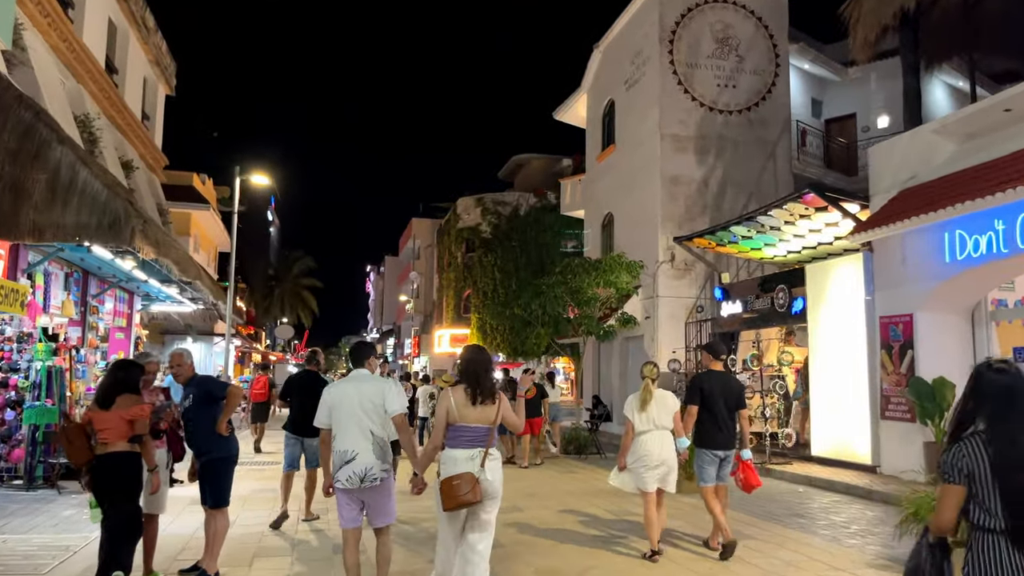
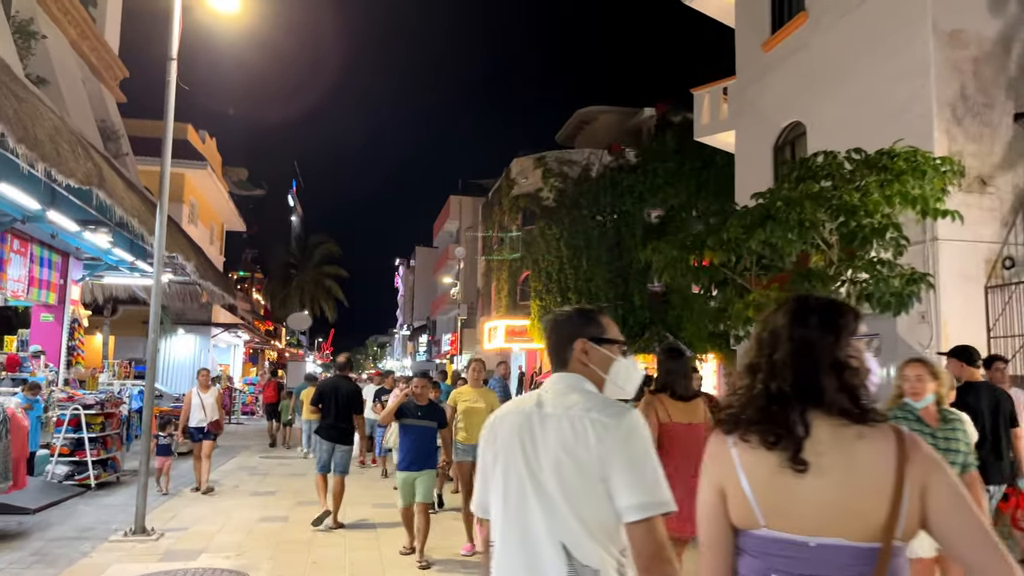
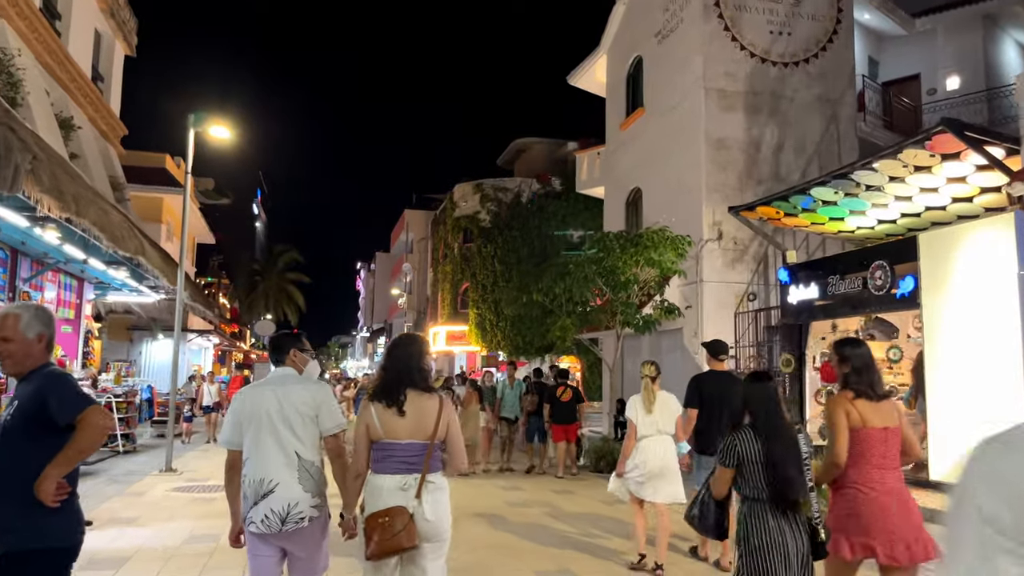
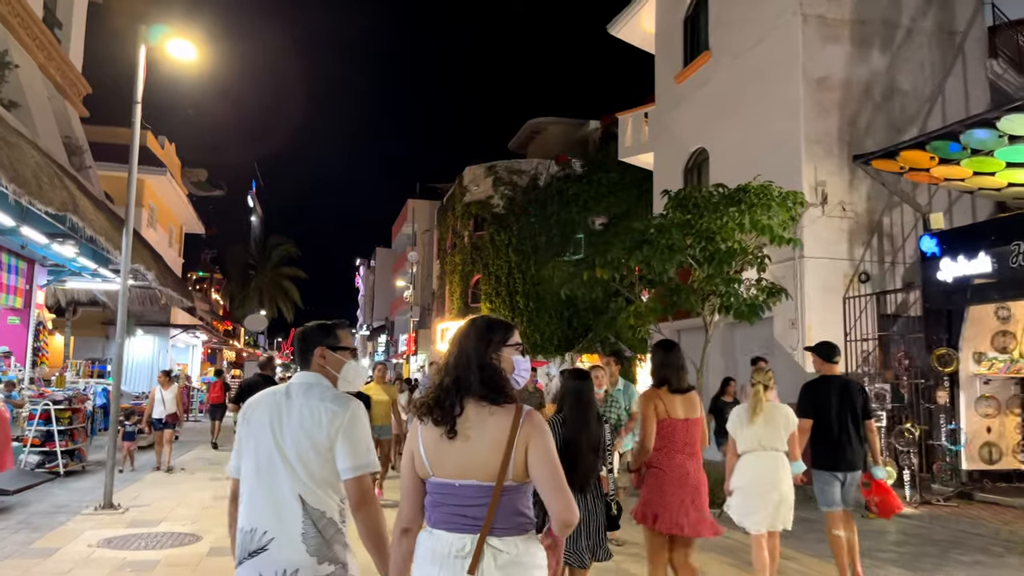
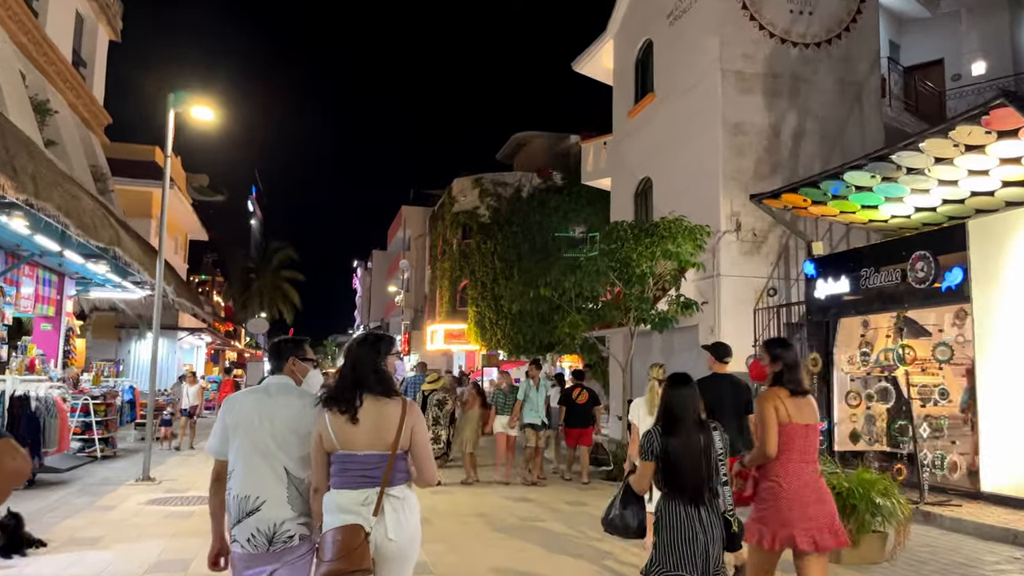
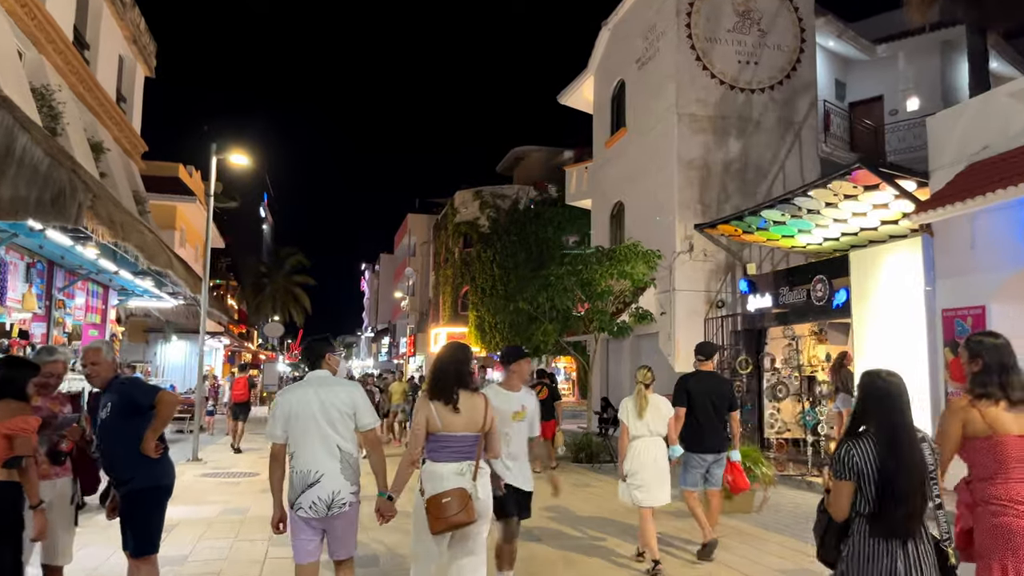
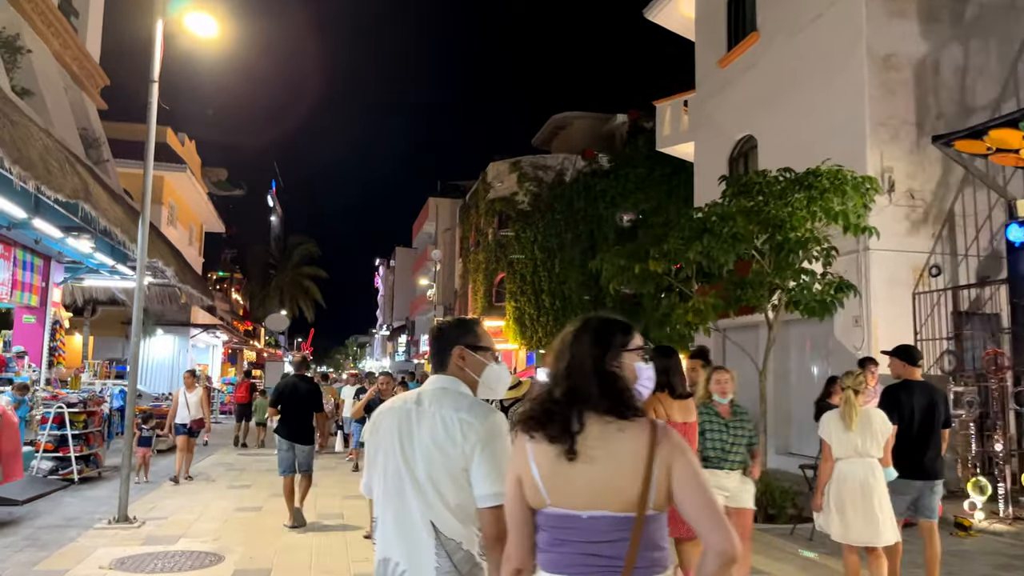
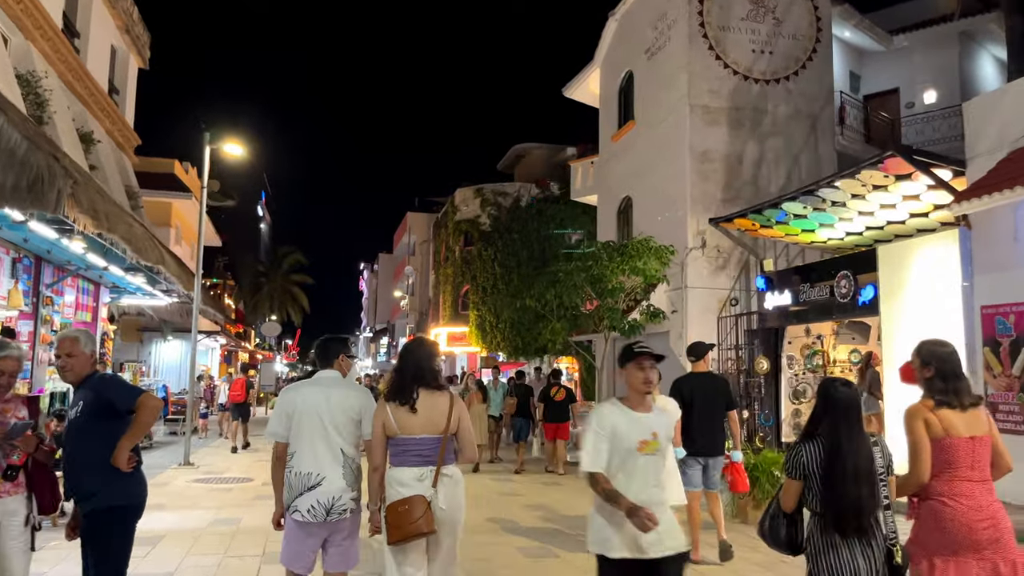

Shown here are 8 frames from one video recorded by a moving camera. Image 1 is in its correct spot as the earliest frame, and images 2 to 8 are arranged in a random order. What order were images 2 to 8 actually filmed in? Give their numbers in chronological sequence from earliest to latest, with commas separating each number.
6, 8, 3, 5, 4, 7, 2
